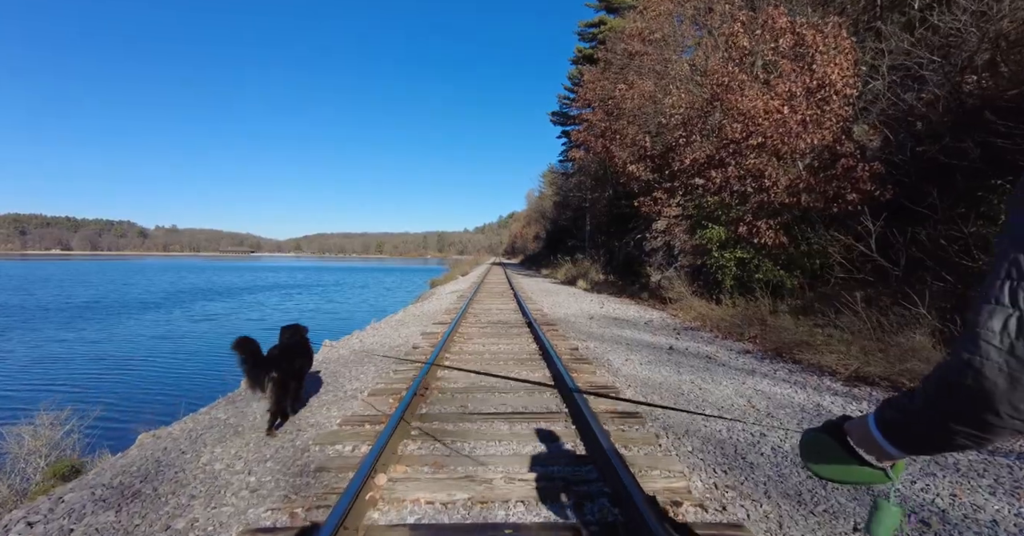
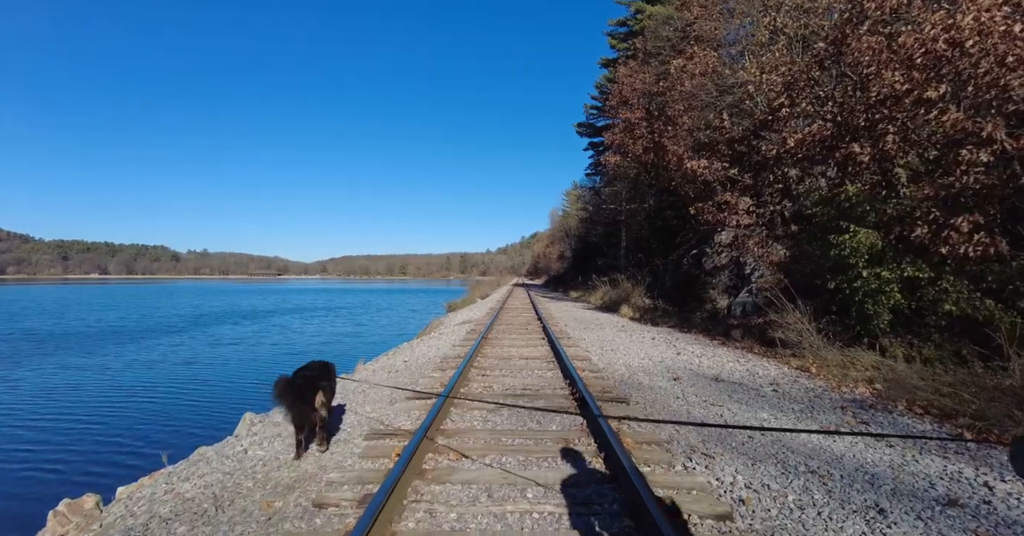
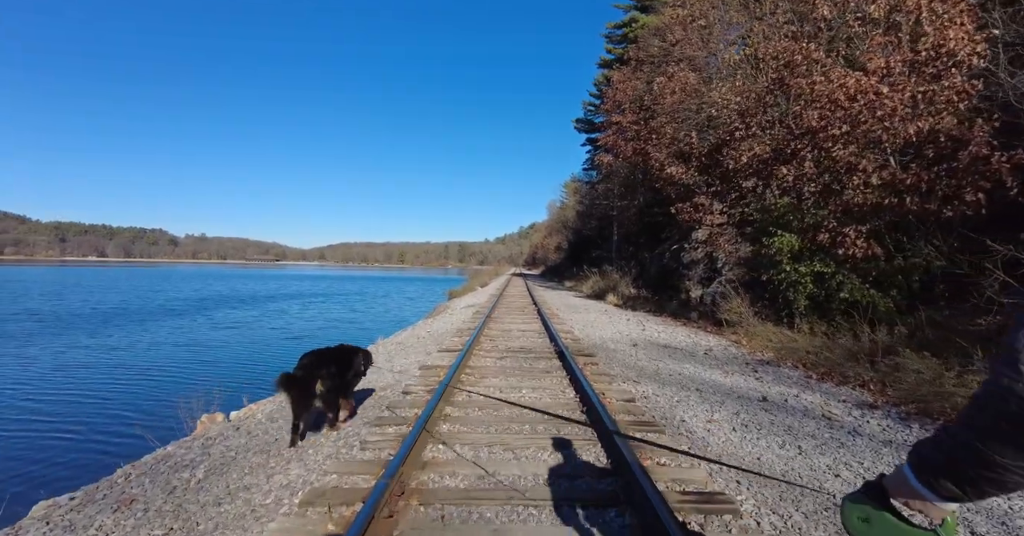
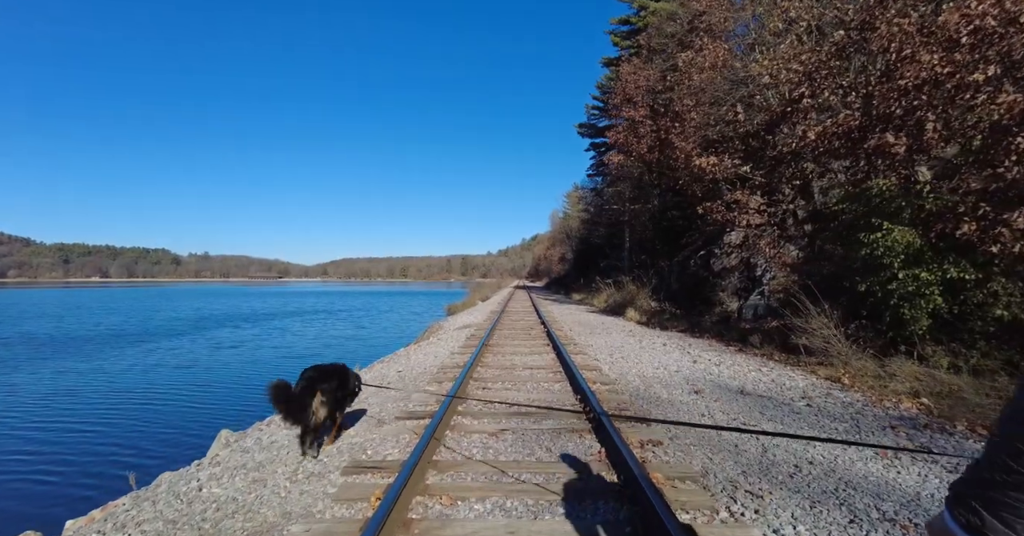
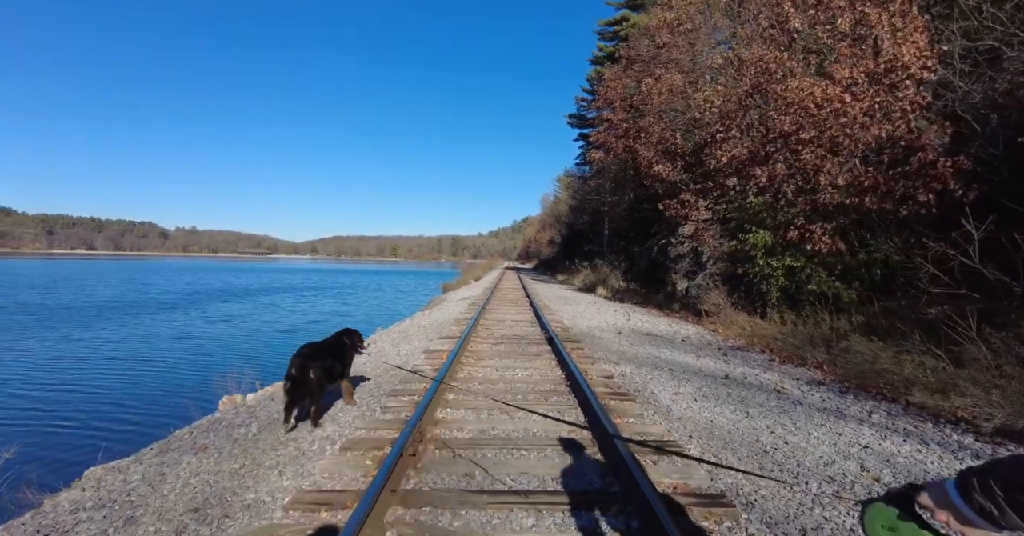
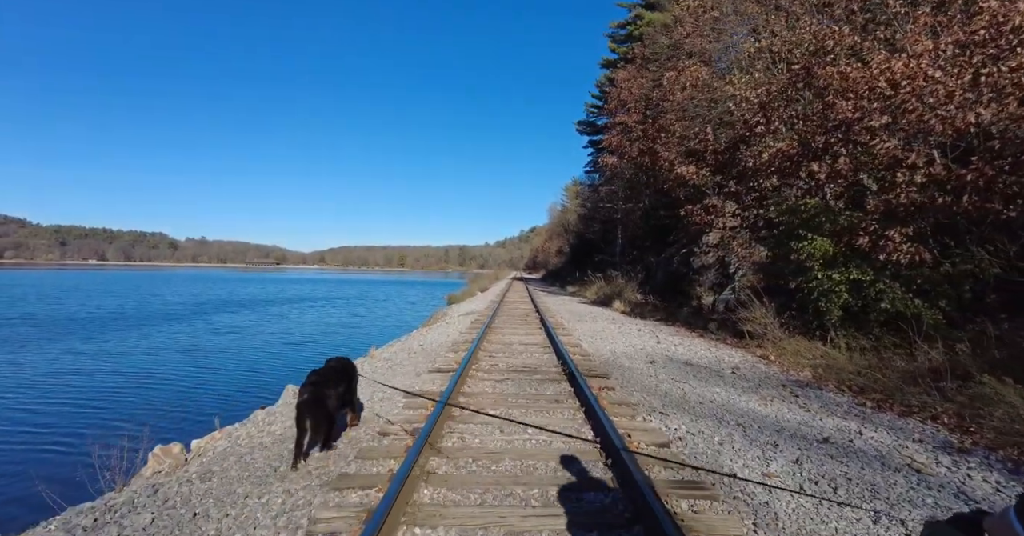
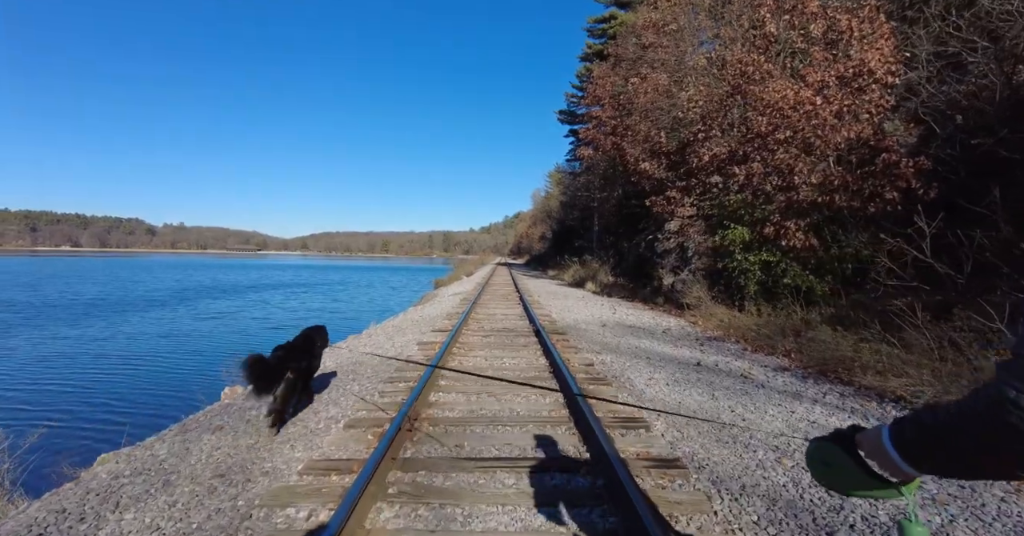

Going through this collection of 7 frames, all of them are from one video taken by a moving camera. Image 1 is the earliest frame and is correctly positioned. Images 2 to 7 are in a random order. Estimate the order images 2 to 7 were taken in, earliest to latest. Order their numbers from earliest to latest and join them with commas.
7, 5, 3, 6, 2, 4
